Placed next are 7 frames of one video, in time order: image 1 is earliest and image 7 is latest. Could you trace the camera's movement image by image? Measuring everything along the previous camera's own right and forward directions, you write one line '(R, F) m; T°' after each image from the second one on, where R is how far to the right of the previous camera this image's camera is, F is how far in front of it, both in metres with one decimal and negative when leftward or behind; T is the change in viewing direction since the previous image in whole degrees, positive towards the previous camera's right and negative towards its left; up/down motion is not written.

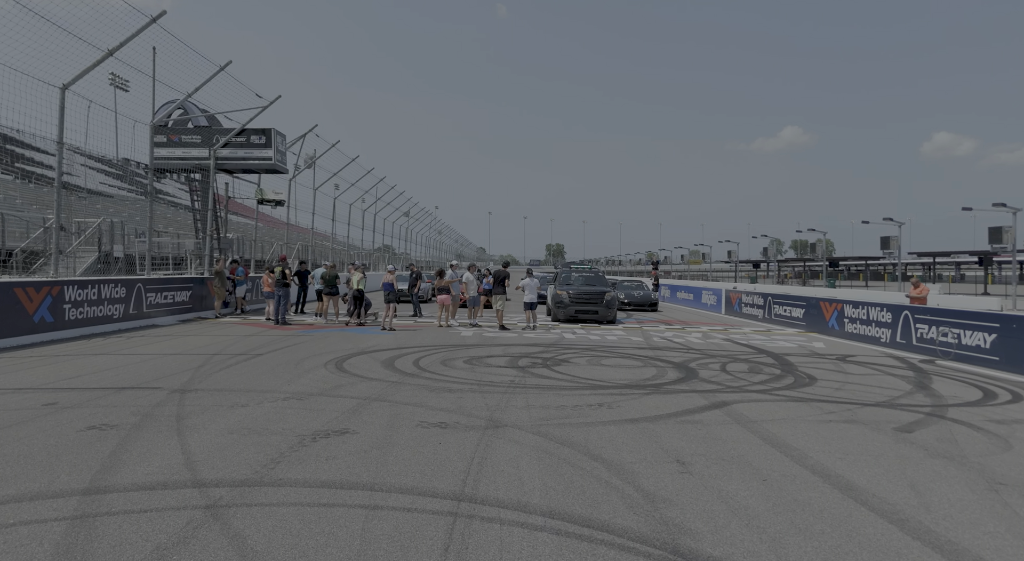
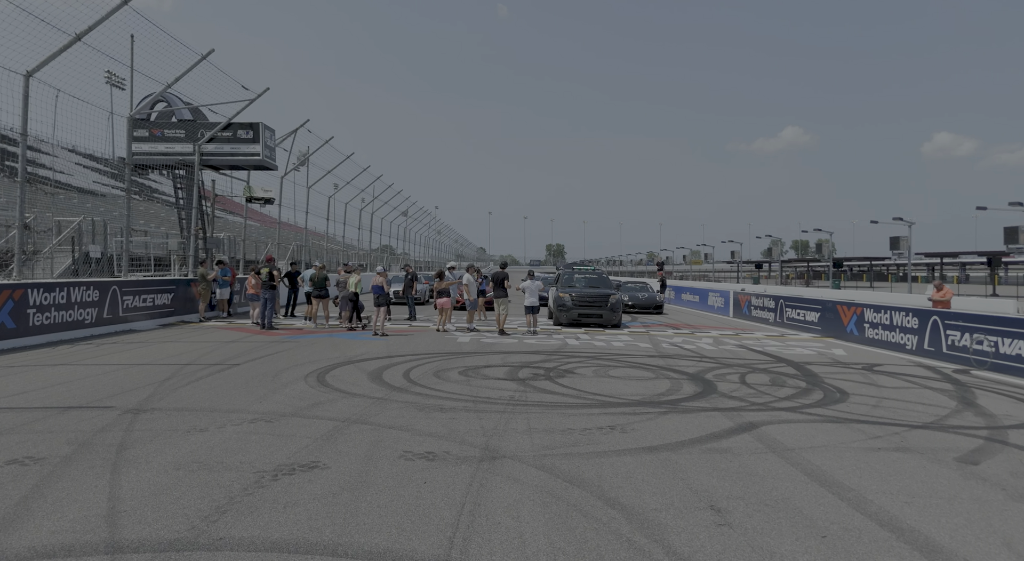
(0.0, +0.9) m; 0°
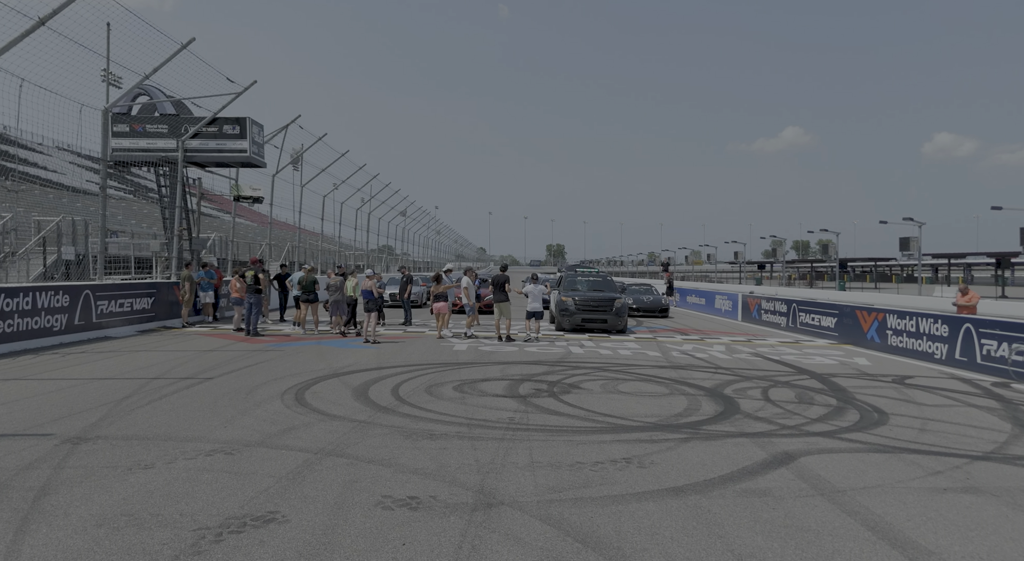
(0.0, +0.9) m; 0°
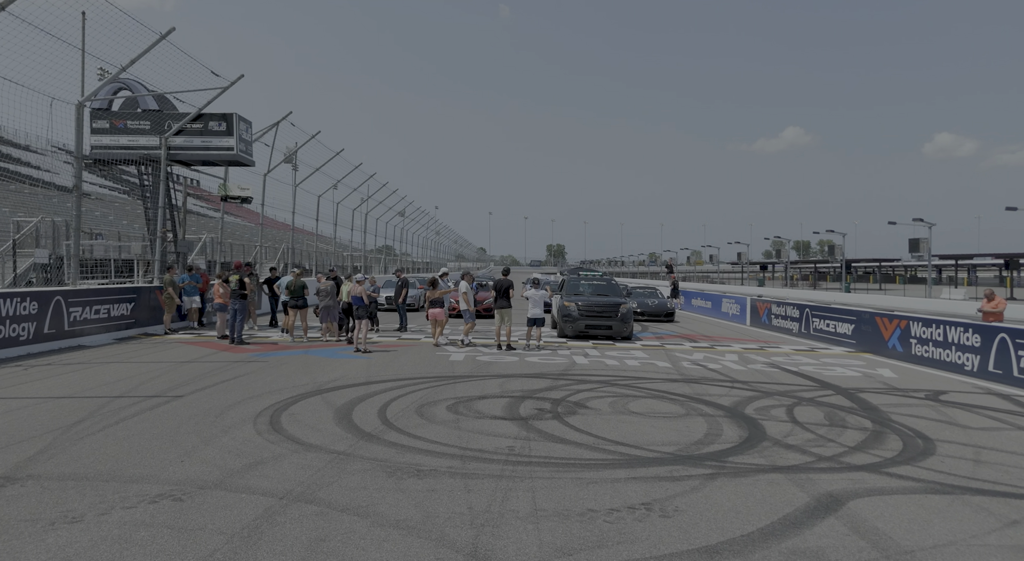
(0.0, +0.8) m; 0°
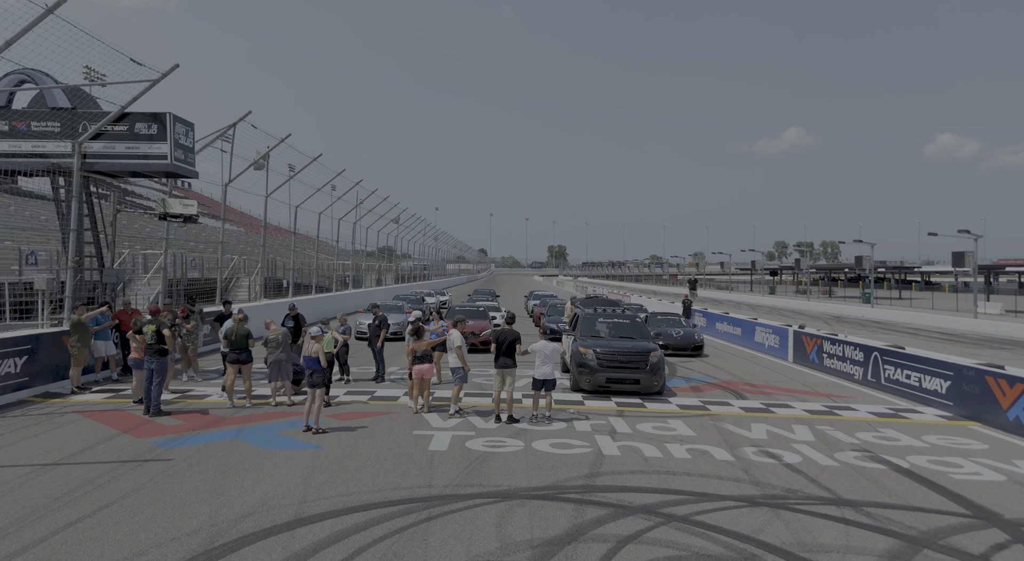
(0.0, +3.4) m; 0°
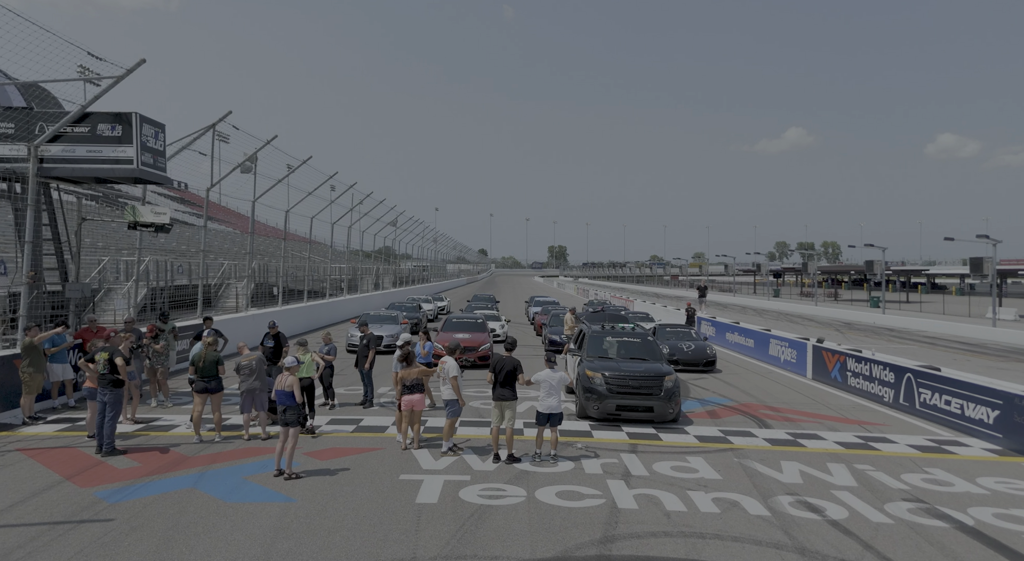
(0.0, +1.2) m; 0°
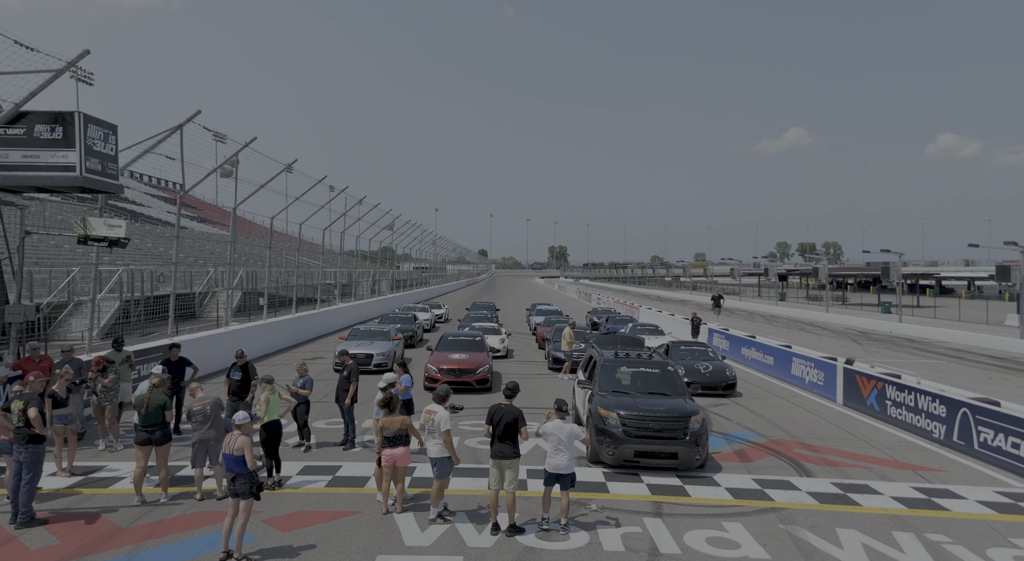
(0.0, +1.7) m; 0°
